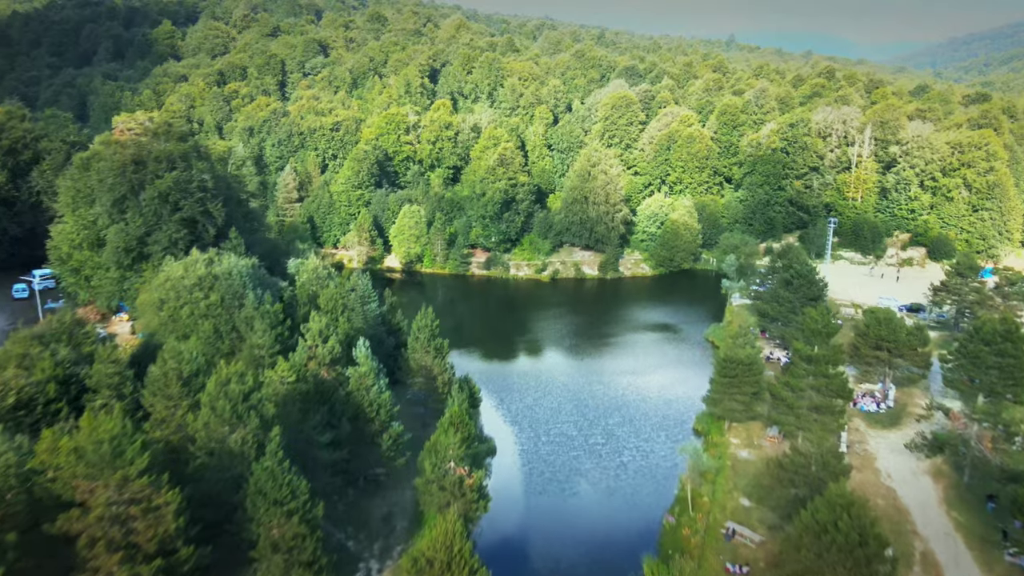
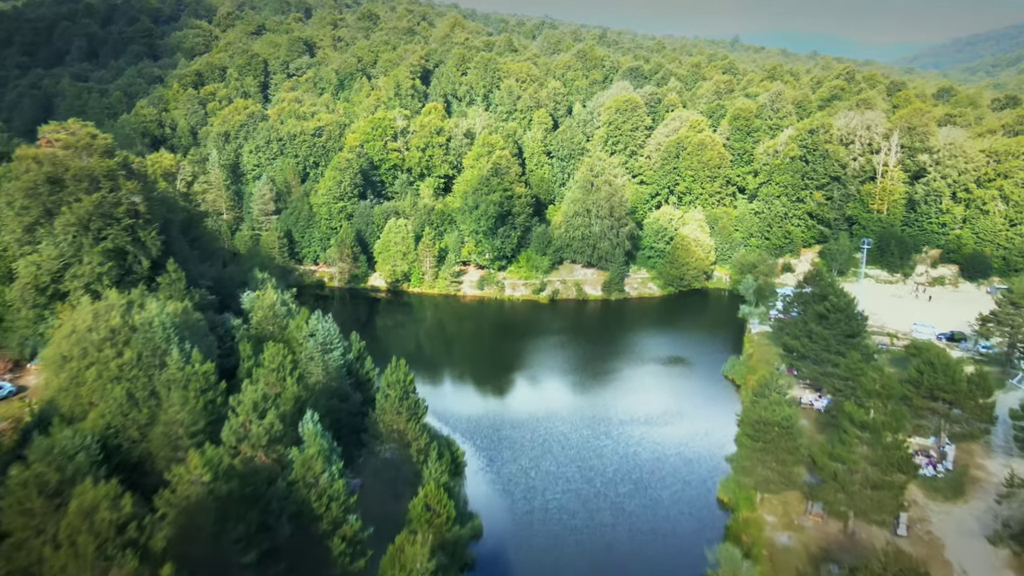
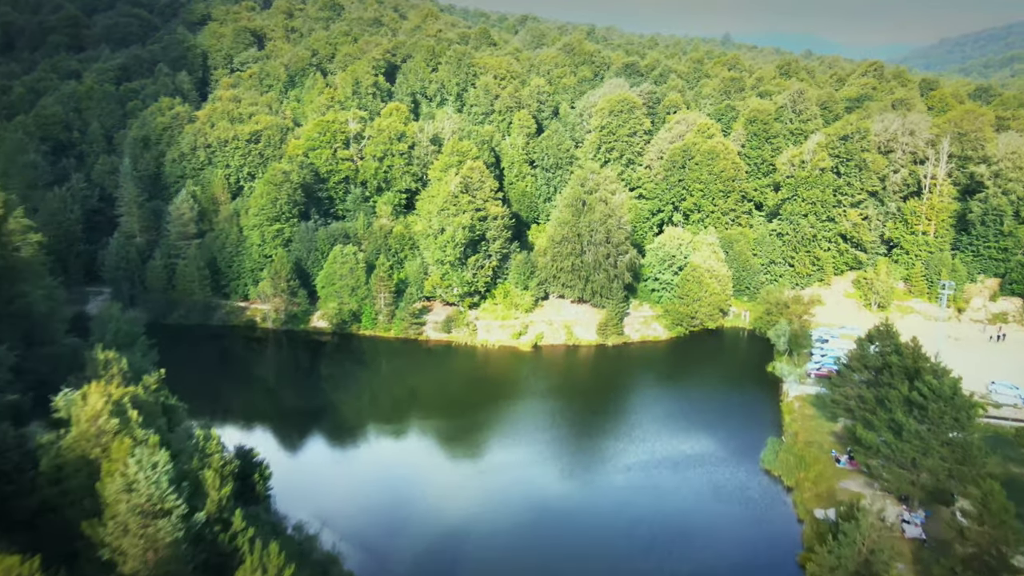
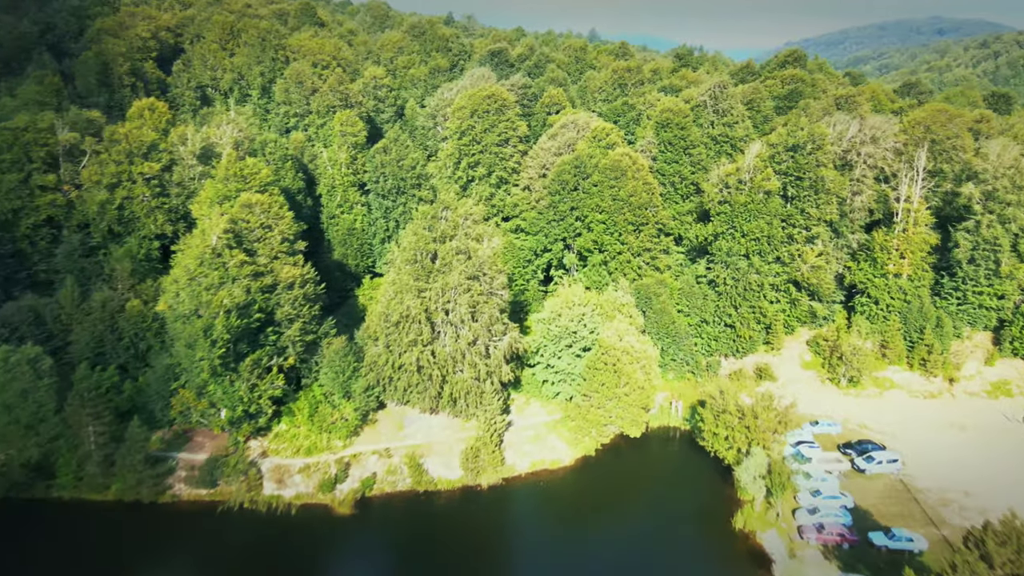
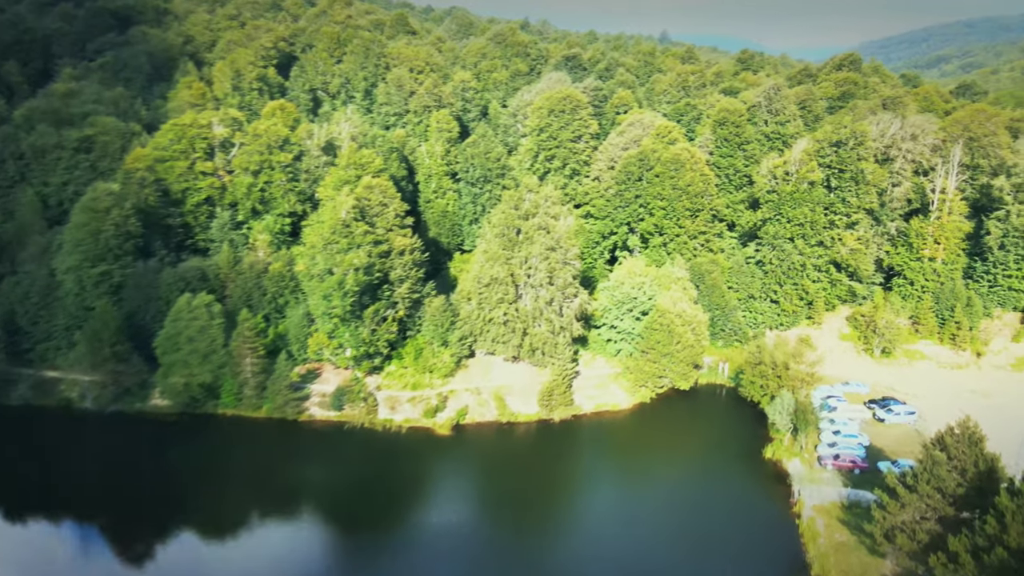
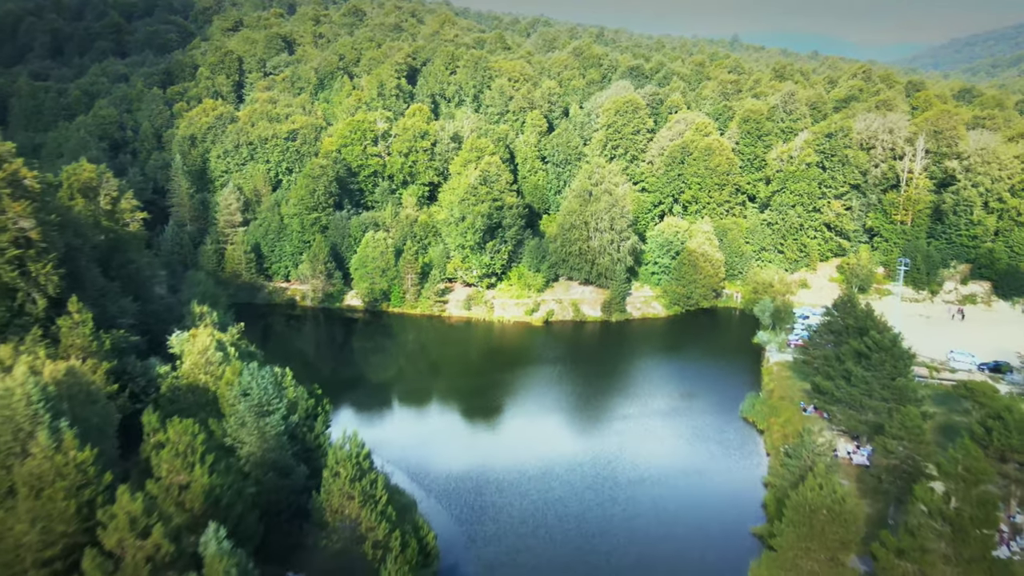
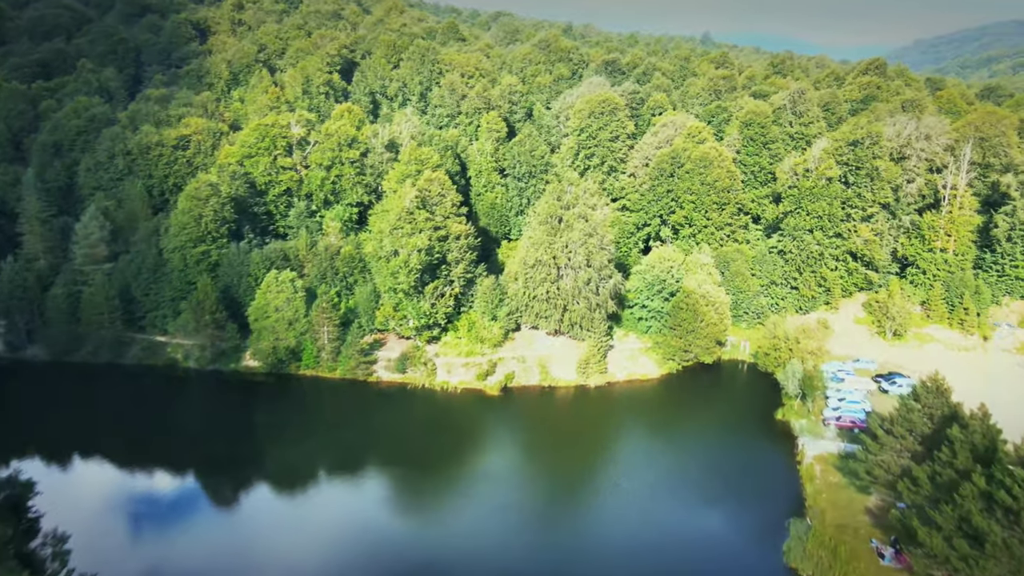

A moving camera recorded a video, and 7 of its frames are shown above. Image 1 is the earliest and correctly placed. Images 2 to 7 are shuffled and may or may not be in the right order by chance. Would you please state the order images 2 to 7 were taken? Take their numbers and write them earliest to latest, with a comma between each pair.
2, 6, 3, 7, 5, 4
